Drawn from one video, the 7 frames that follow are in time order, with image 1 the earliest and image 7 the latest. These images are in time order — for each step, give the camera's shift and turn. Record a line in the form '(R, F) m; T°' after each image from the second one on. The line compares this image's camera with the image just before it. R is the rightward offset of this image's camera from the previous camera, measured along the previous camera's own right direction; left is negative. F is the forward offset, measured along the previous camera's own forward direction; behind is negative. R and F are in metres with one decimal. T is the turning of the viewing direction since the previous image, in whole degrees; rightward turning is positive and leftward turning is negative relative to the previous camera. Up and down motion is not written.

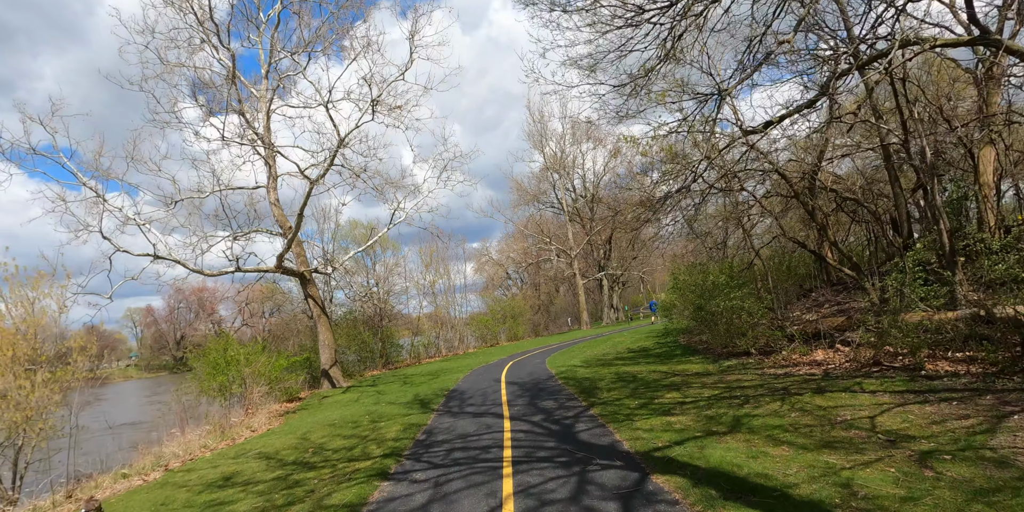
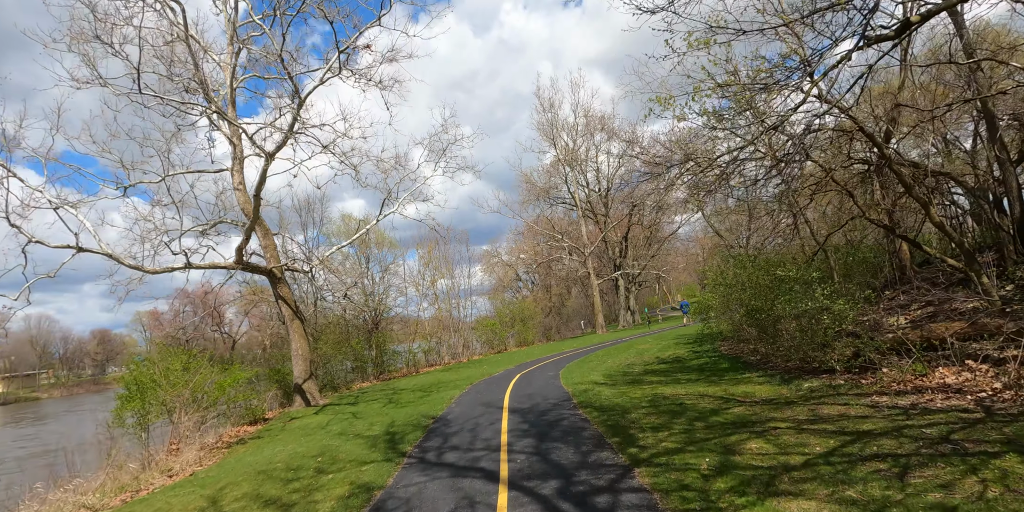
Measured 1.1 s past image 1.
(+0.1, +3.4) m; -1°
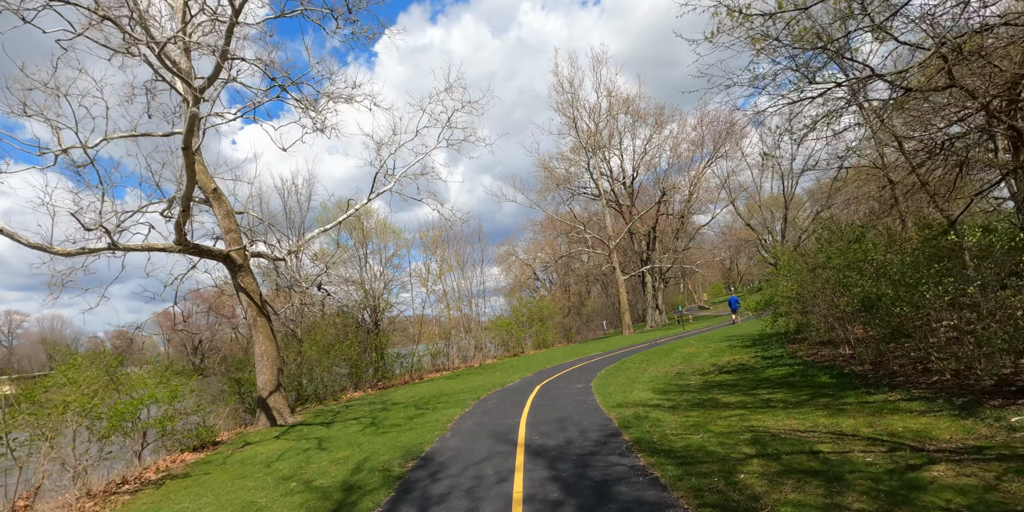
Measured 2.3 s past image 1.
(0.0, +3.8) m; -2°
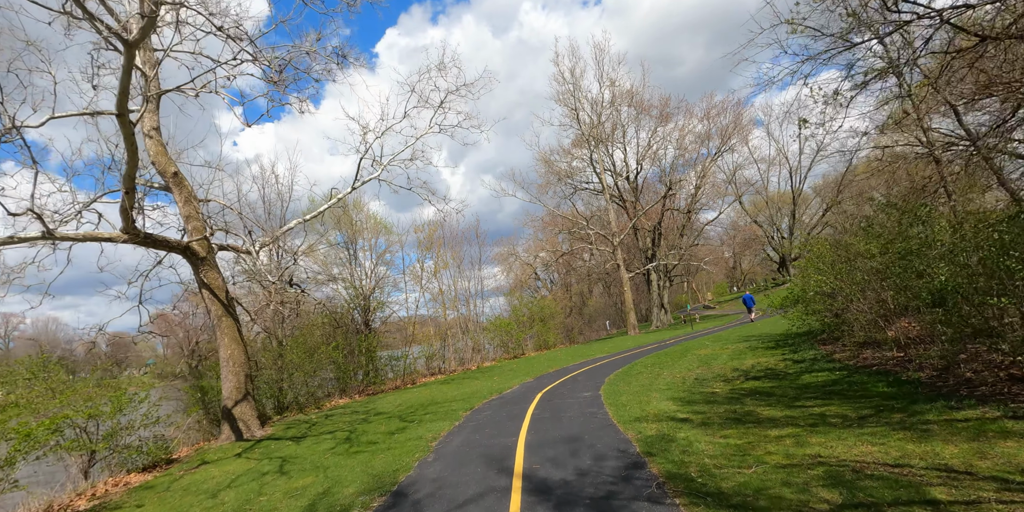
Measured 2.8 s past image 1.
(+0.1, +1.7) m; 0°
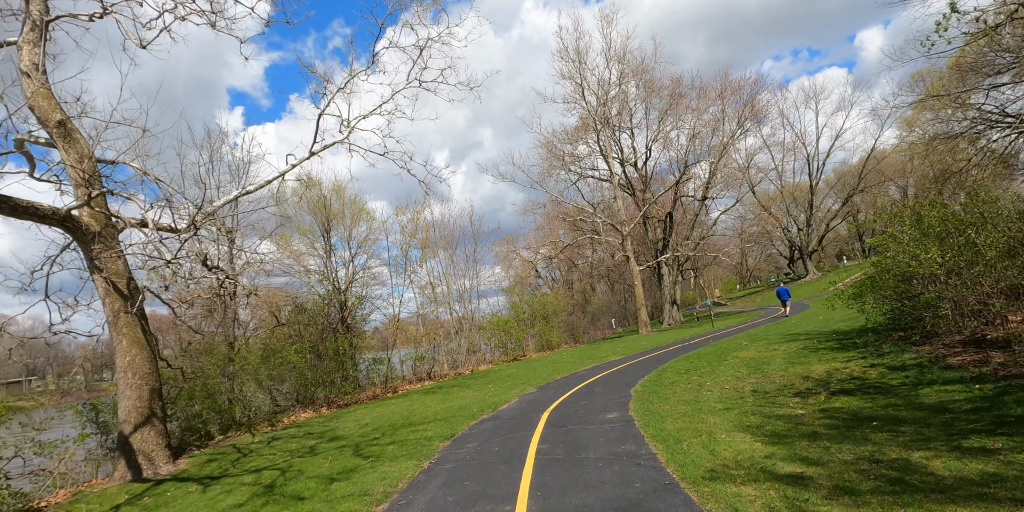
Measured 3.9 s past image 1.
(+0.1, +3.3) m; 0°
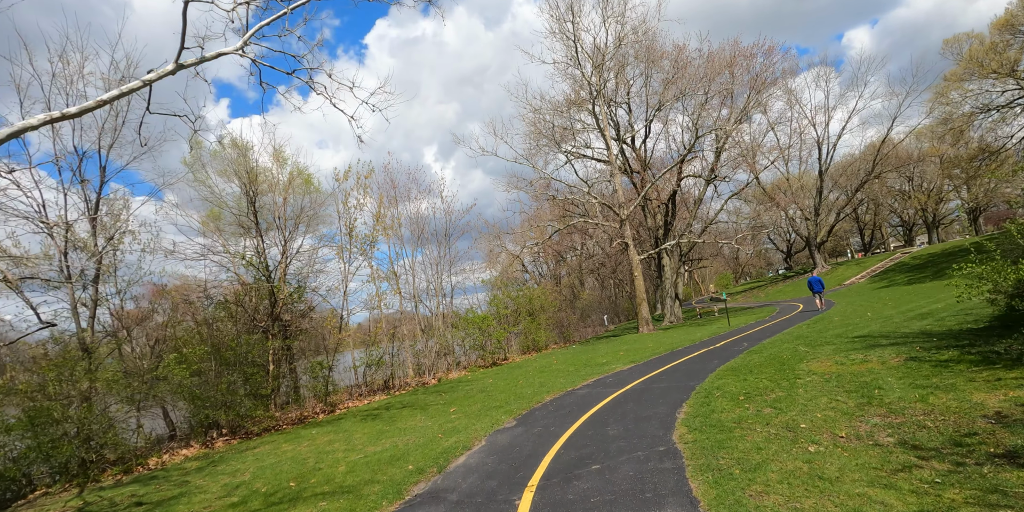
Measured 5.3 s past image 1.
(+0.3, +4.5) m; +1°
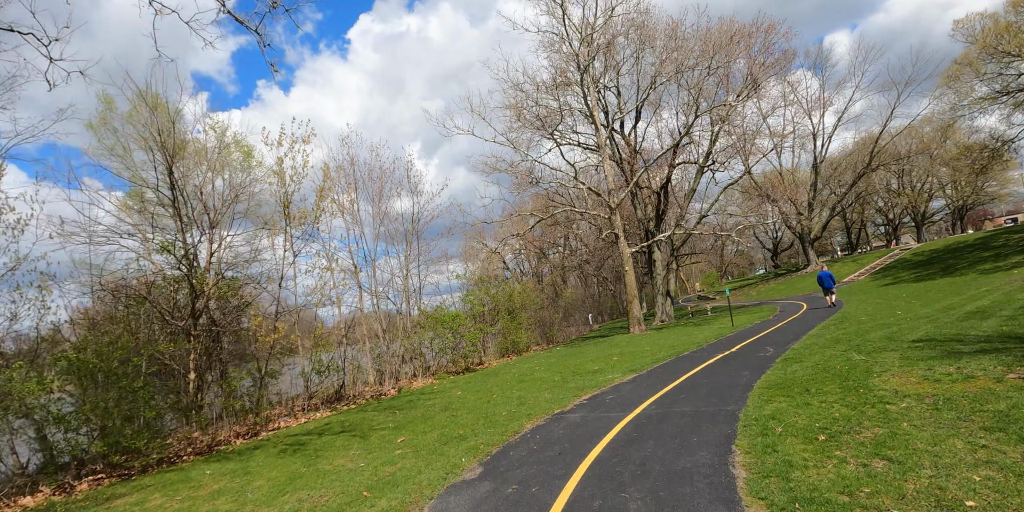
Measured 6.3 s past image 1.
(+0.2, +2.9) m; +2°
